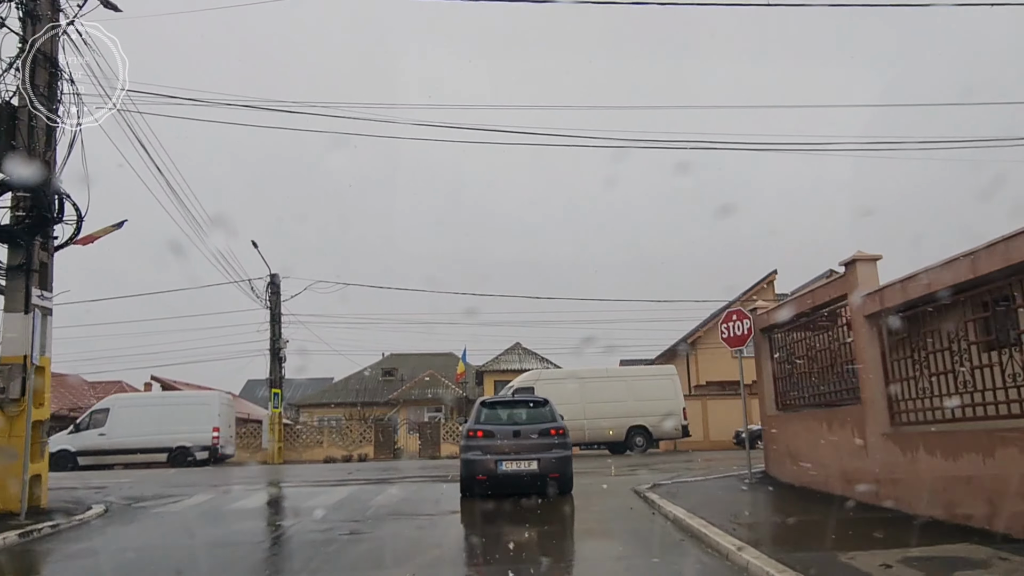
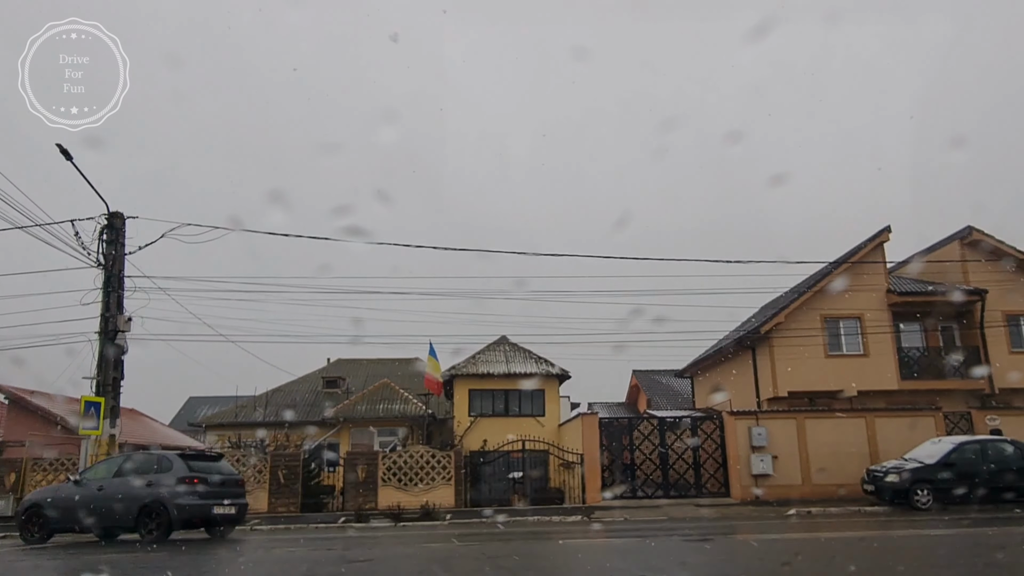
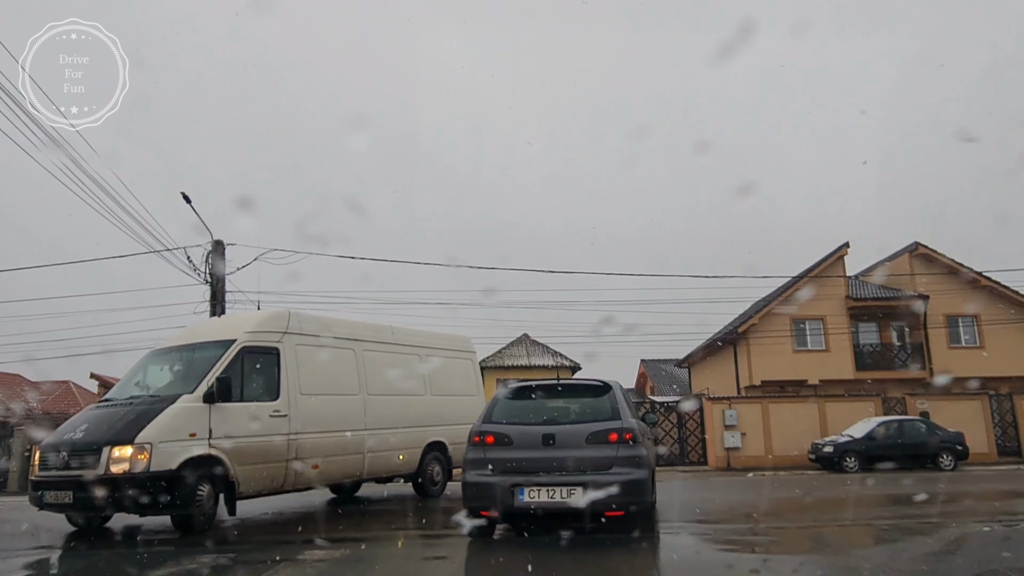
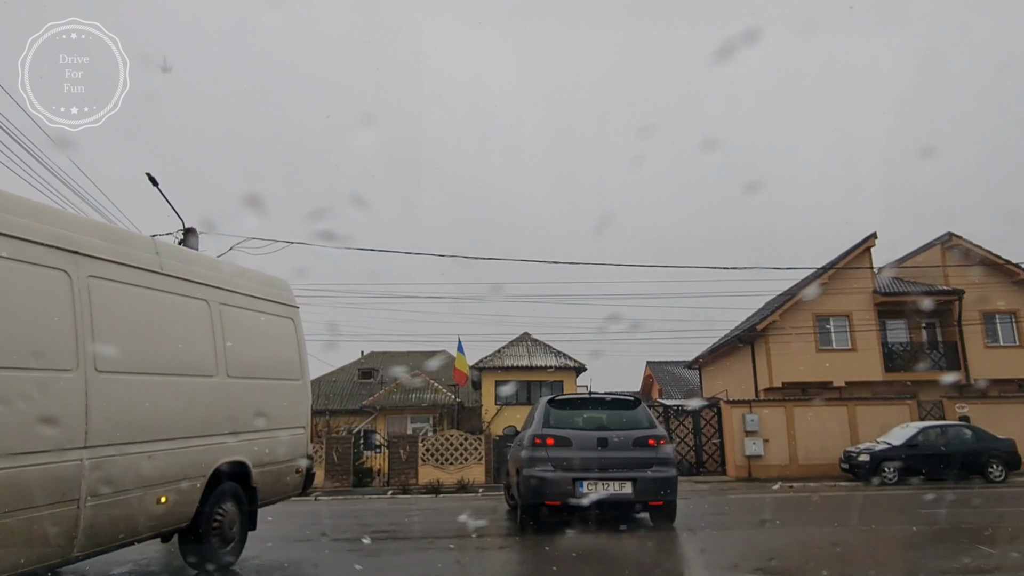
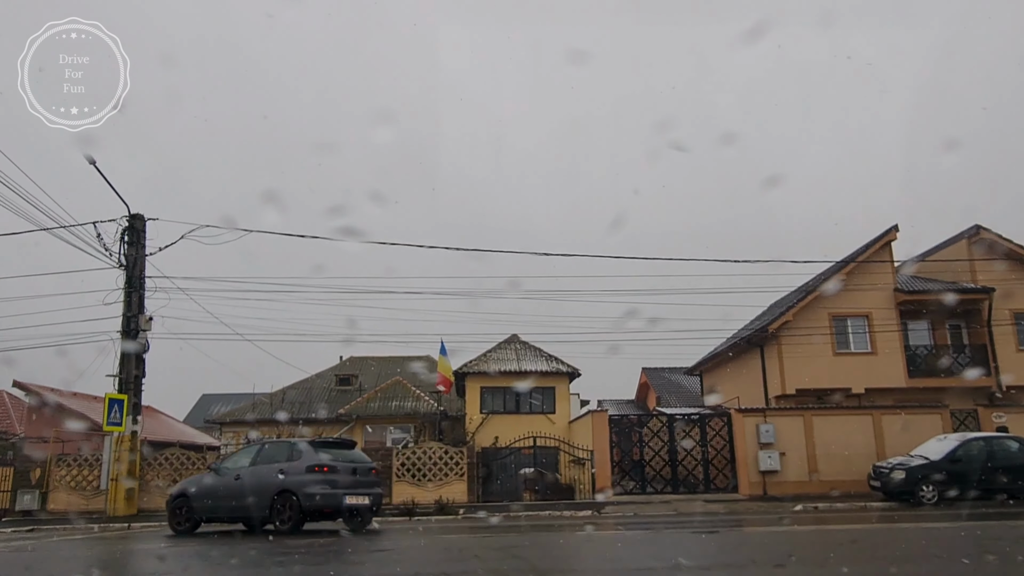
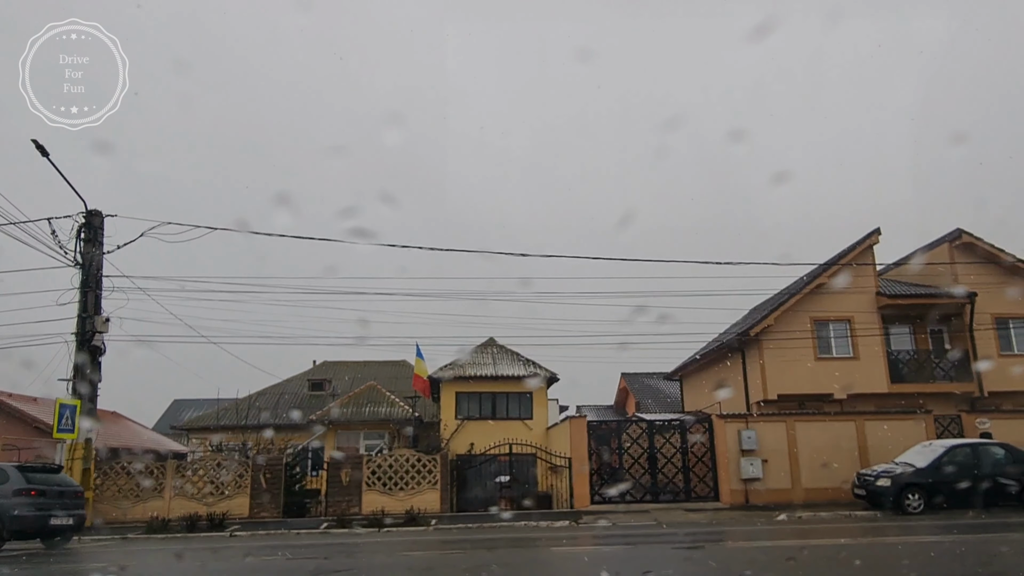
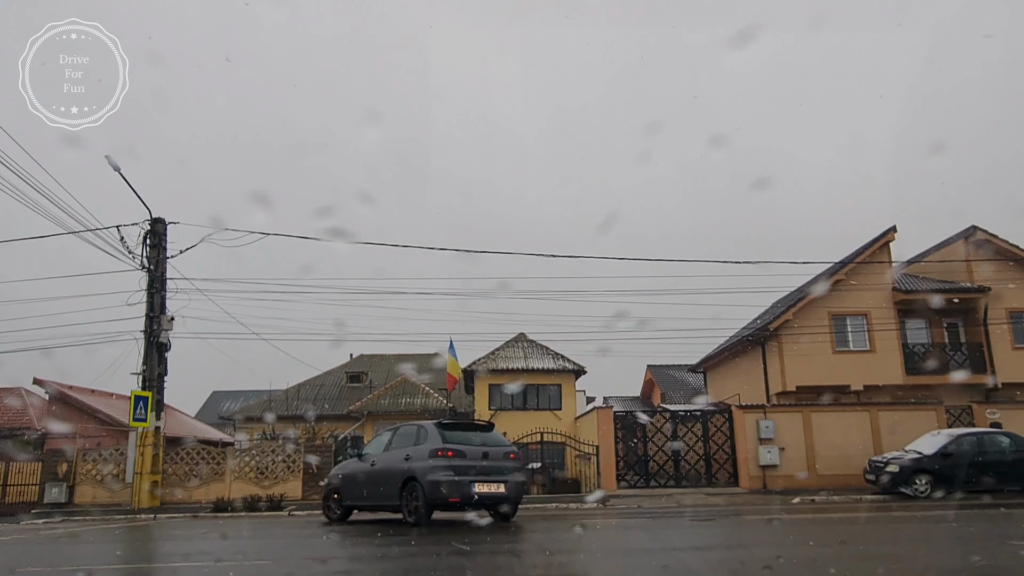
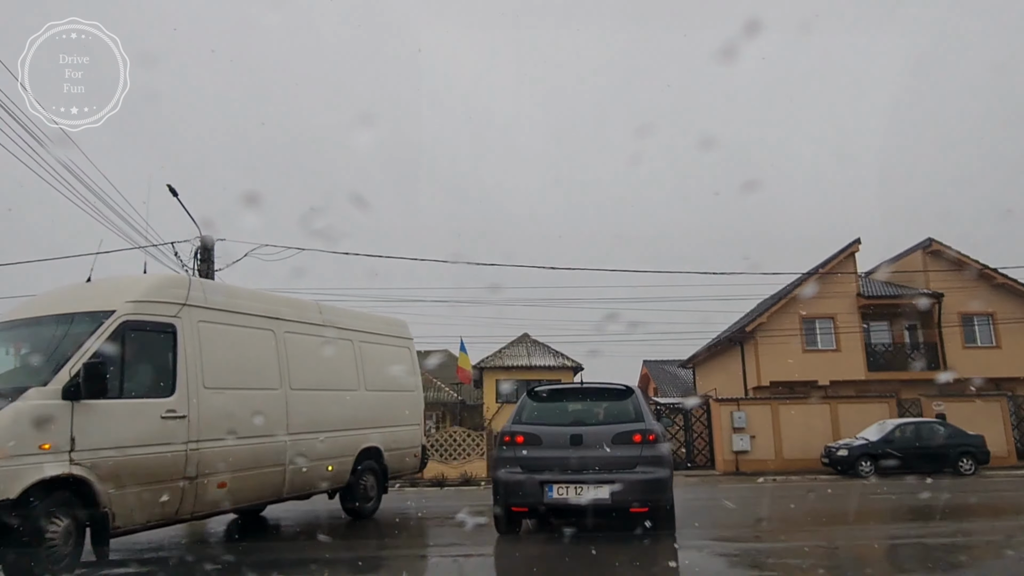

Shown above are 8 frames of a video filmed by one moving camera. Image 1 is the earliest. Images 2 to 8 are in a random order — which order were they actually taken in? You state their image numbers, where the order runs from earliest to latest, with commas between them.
3, 8, 4, 7, 5, 2, 6
